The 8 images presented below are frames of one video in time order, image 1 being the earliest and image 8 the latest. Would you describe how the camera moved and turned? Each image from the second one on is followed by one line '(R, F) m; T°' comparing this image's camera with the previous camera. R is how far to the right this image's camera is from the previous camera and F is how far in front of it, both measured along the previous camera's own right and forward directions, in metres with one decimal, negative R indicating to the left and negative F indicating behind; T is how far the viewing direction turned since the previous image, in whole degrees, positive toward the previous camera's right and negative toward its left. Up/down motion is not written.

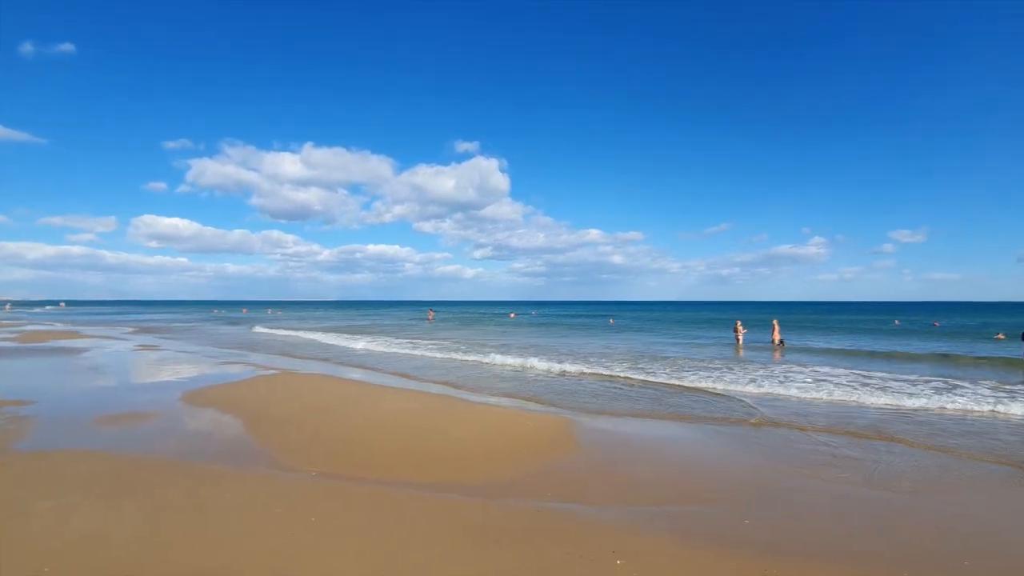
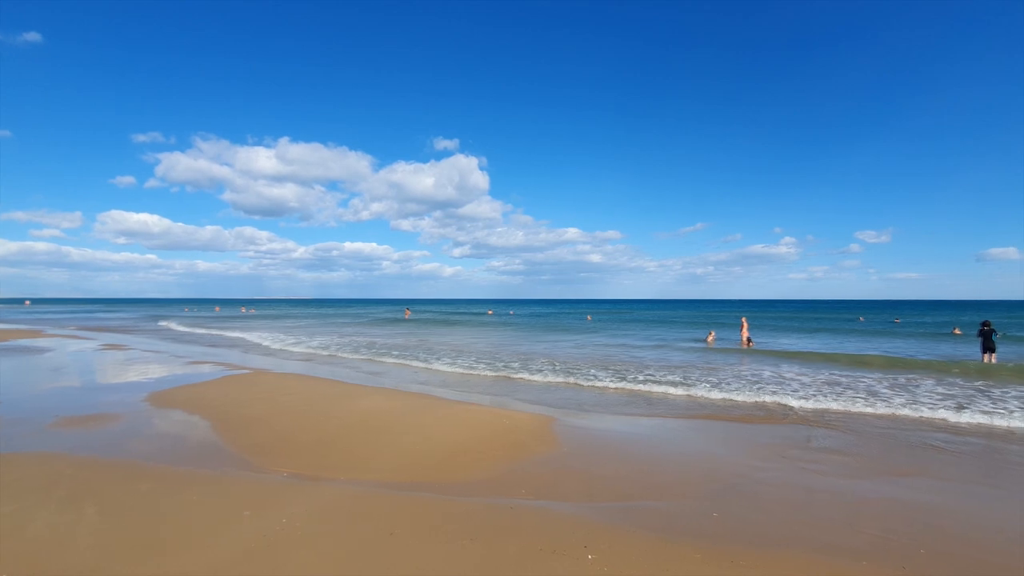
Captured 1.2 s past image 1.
(-0.2, -0.2) m; +3°
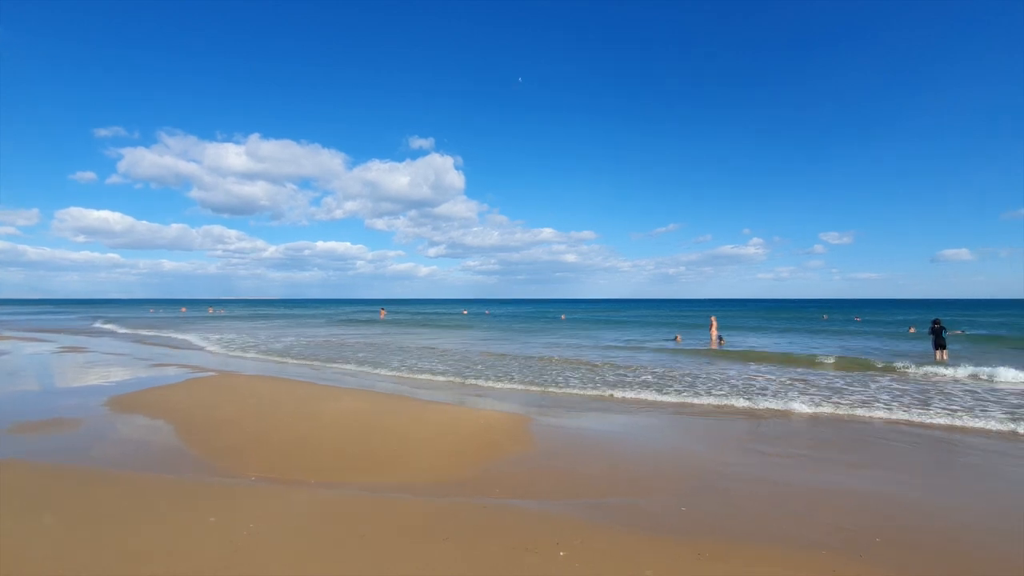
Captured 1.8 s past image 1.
(+0.1, -0.5) m; +3°
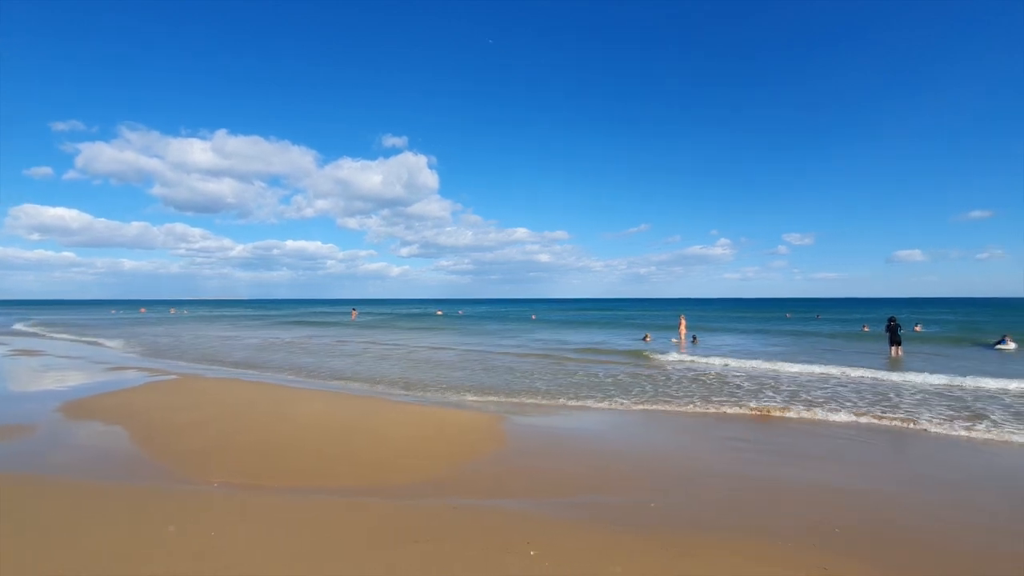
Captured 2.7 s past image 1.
(-0.1, -0.4) m; +3°
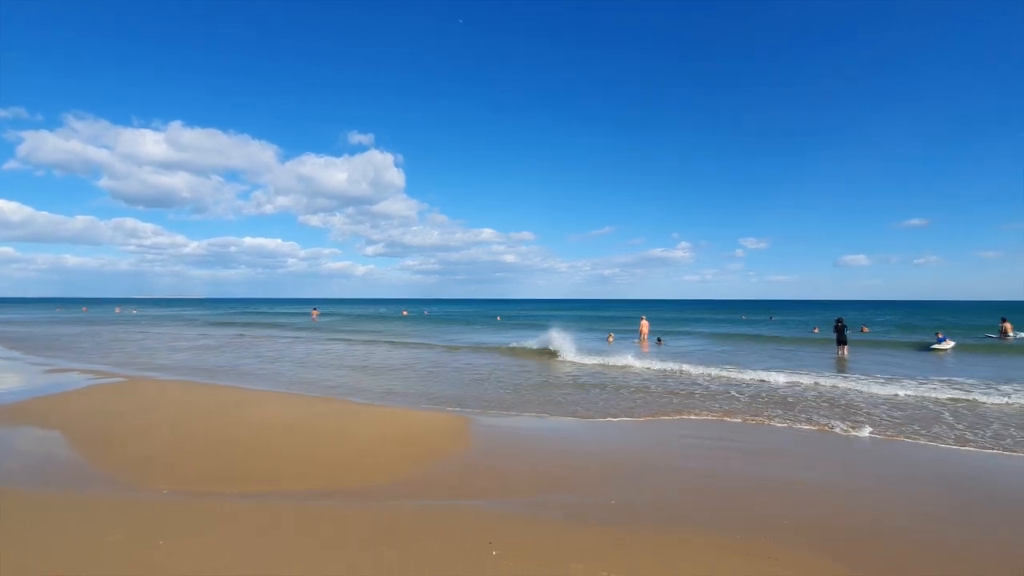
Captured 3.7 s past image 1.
(-0.8, -0.6) m; +4°
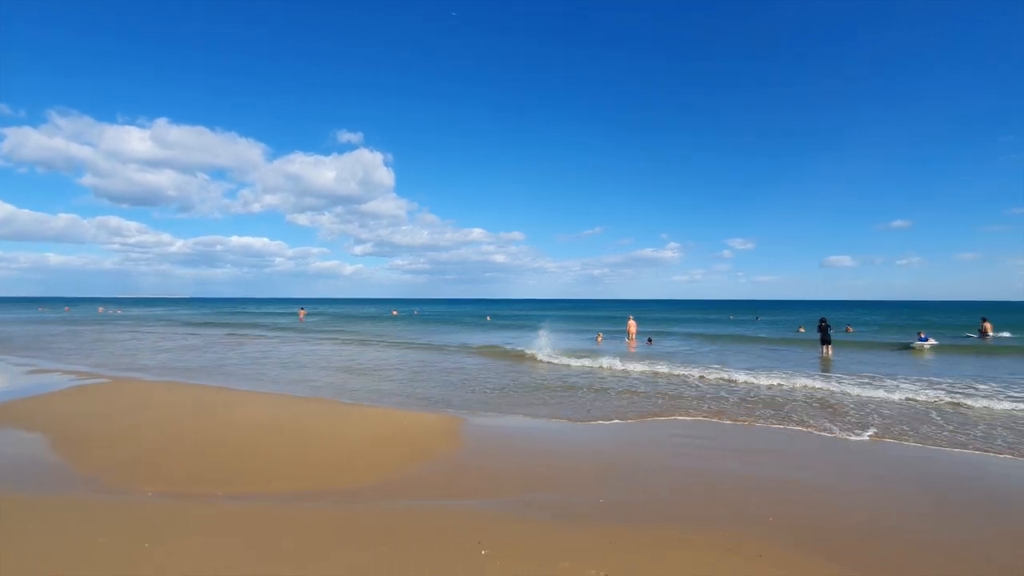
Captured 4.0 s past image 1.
(-2.6, -1.0) m; +2°
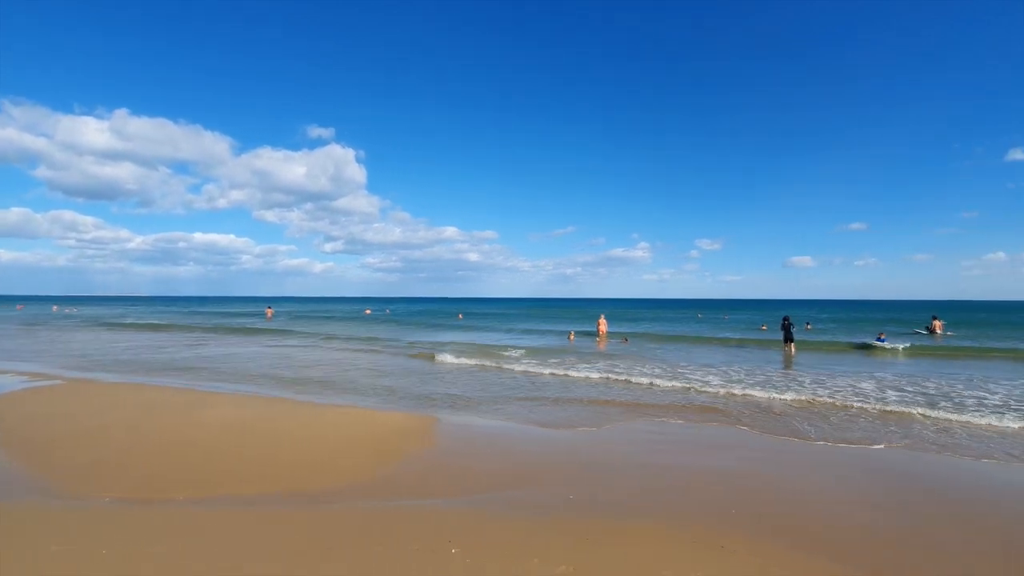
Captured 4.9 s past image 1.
(0.0, 0.0) m; +3°
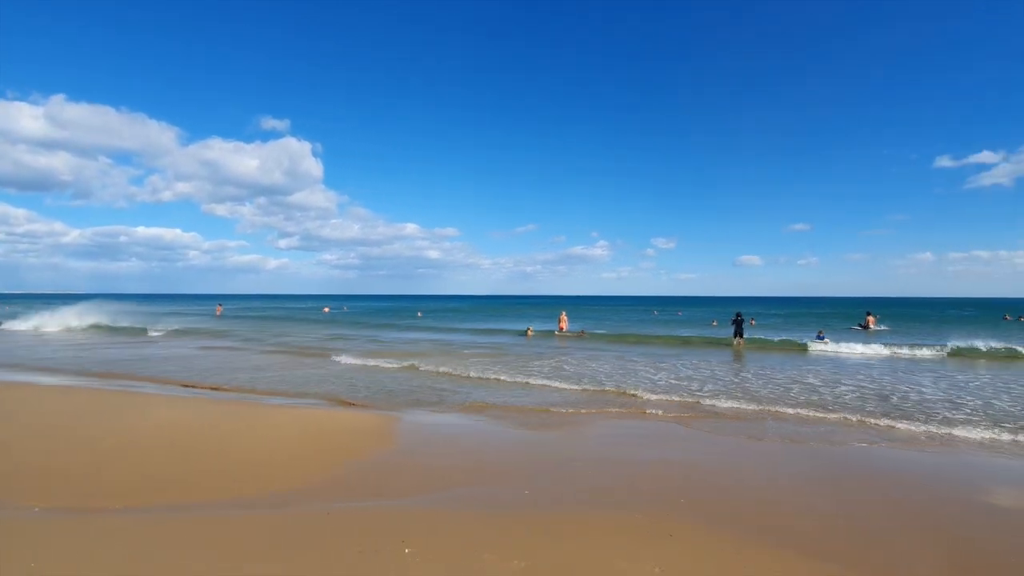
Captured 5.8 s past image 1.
(0.0, -0.1) m; +5°
